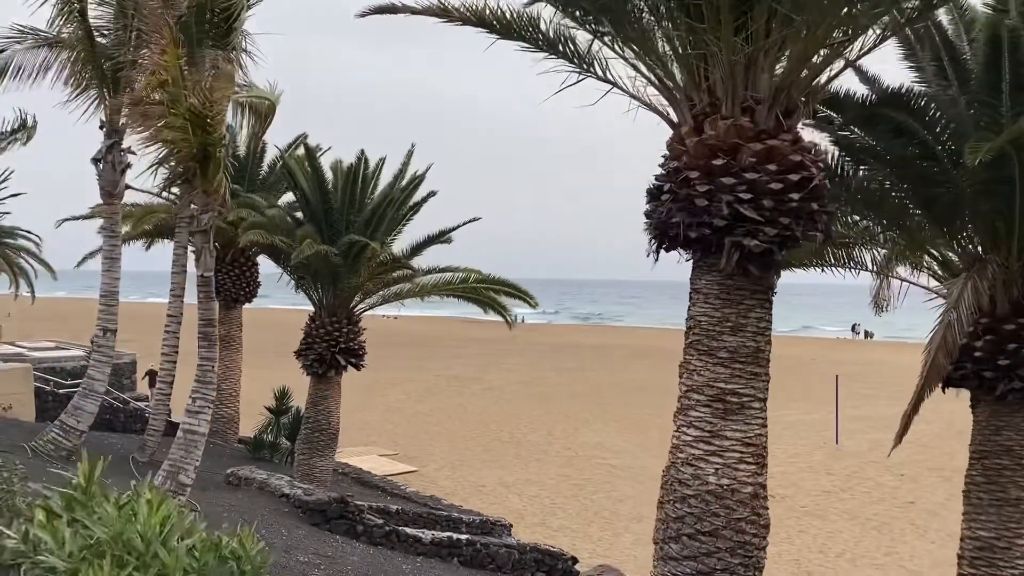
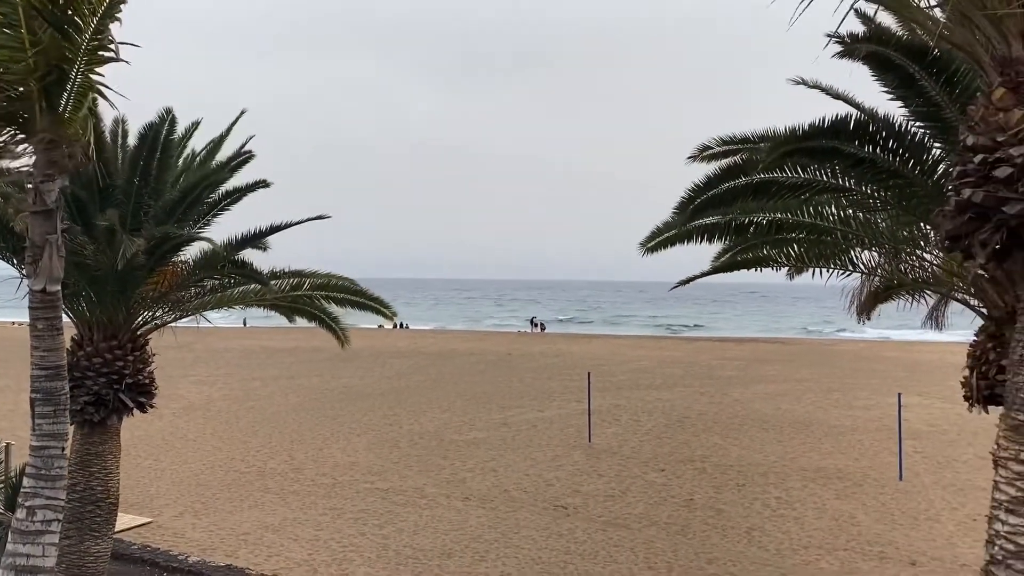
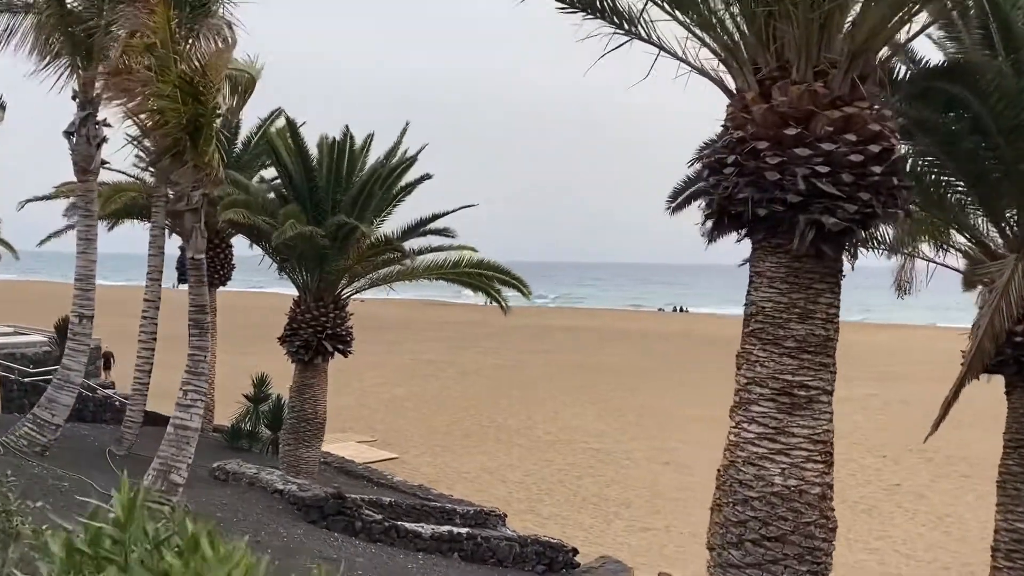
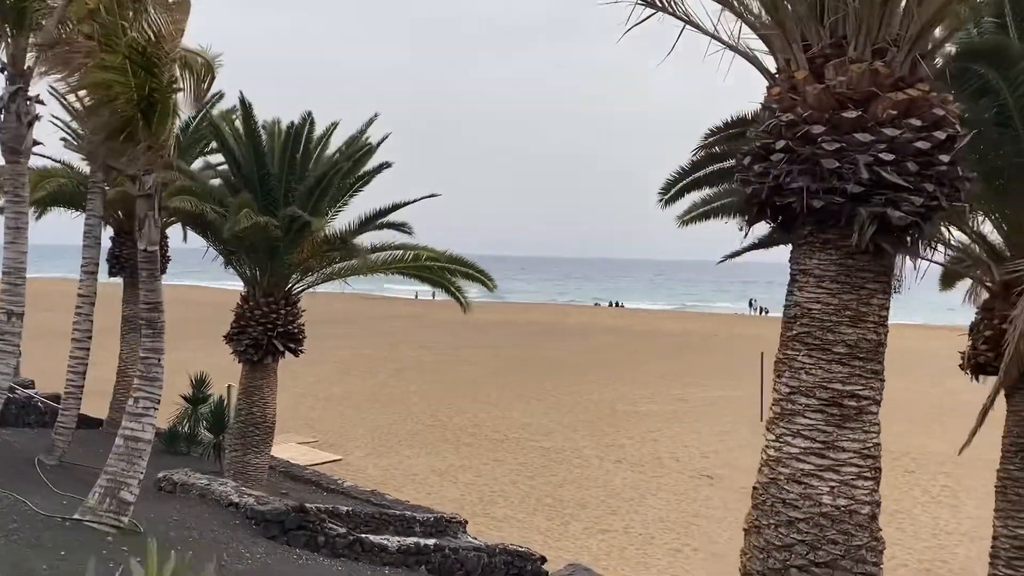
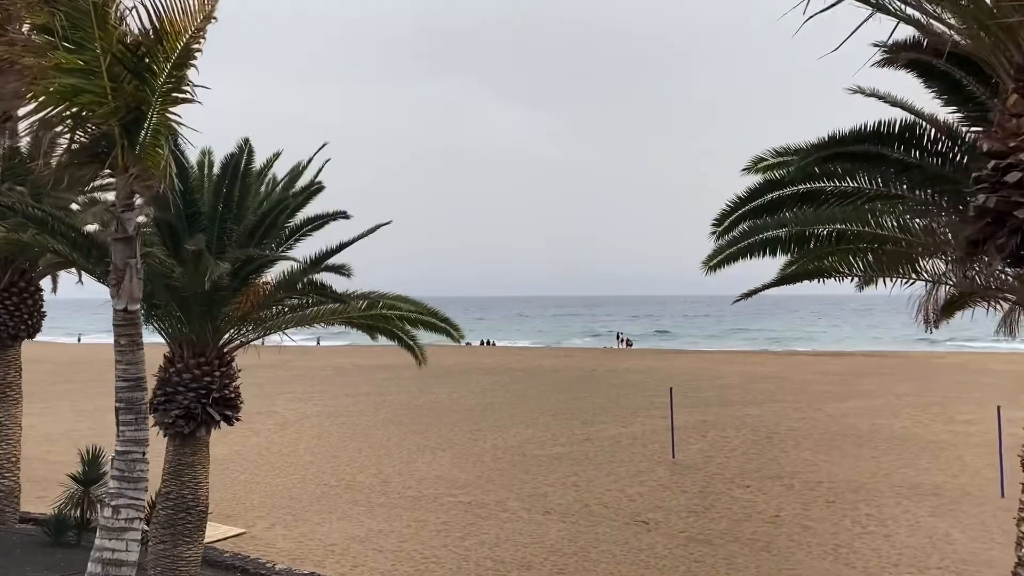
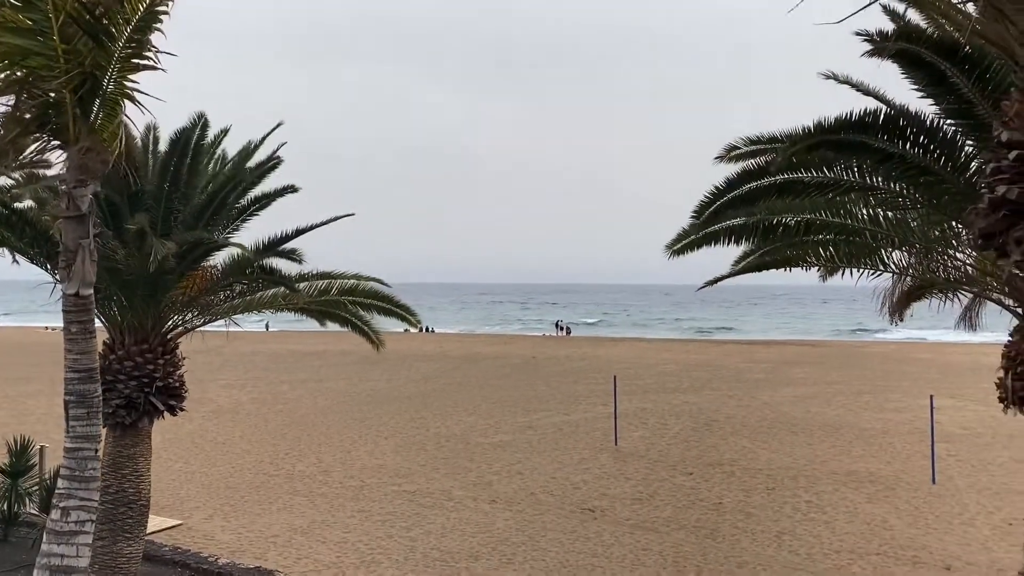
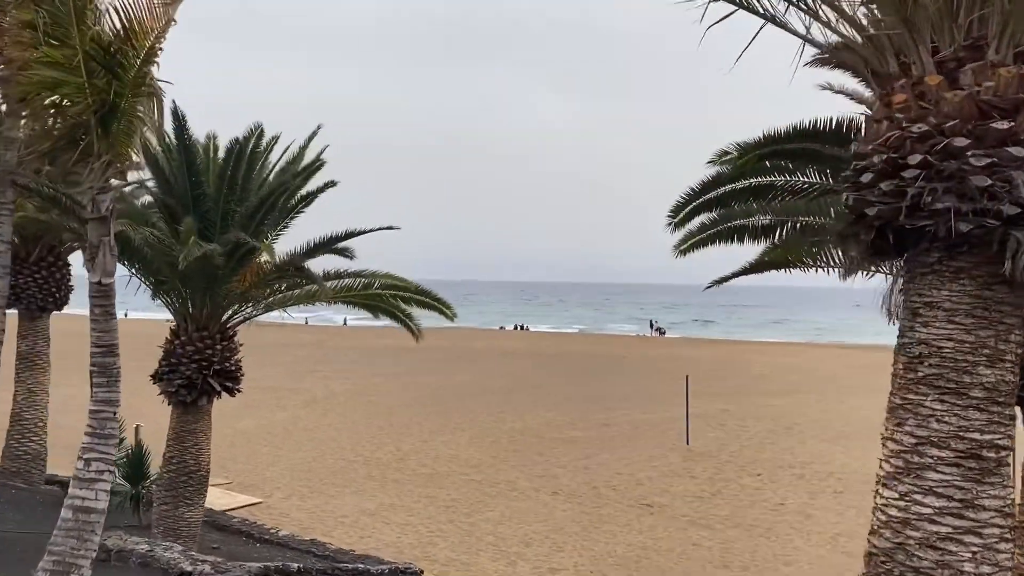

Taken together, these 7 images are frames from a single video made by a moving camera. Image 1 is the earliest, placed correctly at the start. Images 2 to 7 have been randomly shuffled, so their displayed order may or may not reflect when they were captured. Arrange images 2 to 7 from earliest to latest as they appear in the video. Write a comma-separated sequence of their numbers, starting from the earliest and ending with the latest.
3, 4, 7, 5, 6, 2
